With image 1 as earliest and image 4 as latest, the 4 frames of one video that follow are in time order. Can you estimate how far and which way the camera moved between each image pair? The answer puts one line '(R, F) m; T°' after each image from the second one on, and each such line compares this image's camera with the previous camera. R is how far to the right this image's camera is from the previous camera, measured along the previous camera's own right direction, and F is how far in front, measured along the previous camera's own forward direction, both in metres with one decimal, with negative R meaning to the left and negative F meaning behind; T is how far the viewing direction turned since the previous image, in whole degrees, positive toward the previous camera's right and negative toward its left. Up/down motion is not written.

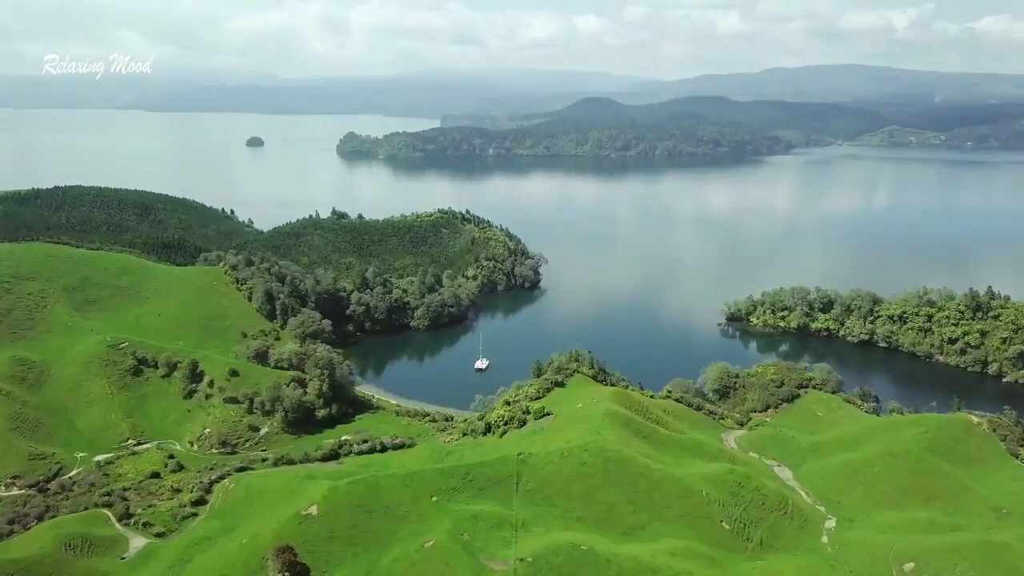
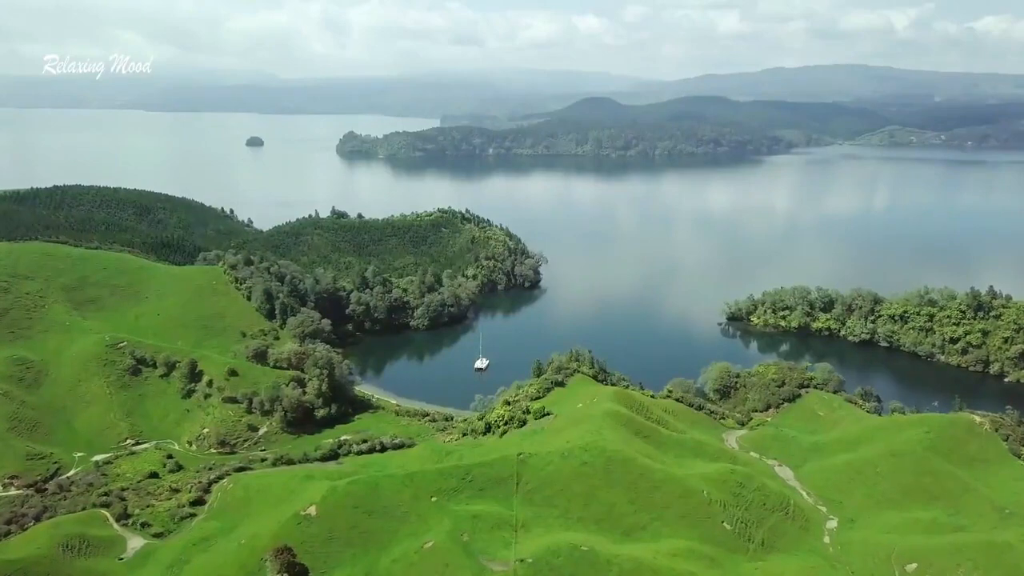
(0.0, +0.2) m; 0°
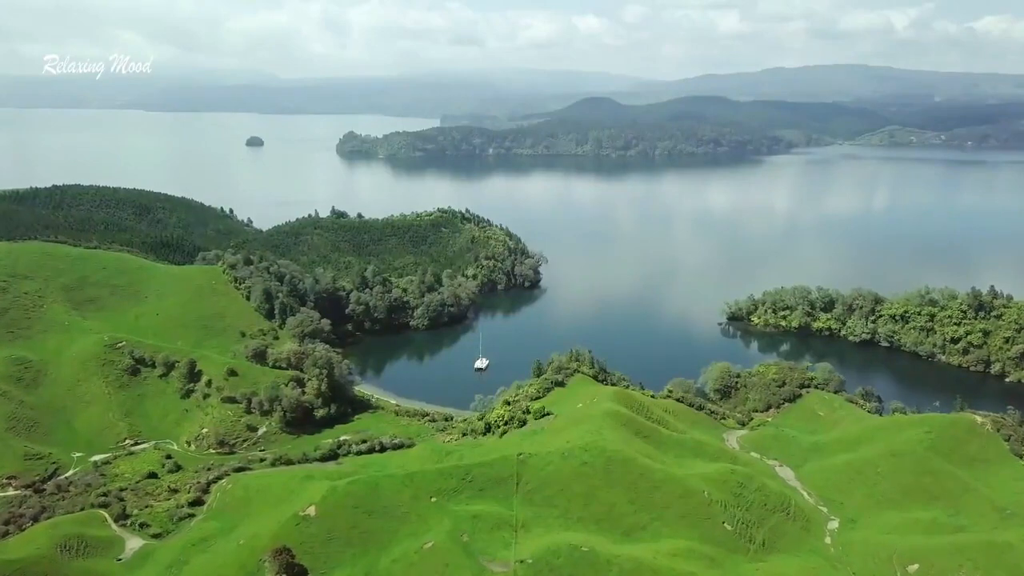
(0.0, +0.1) m; 0°
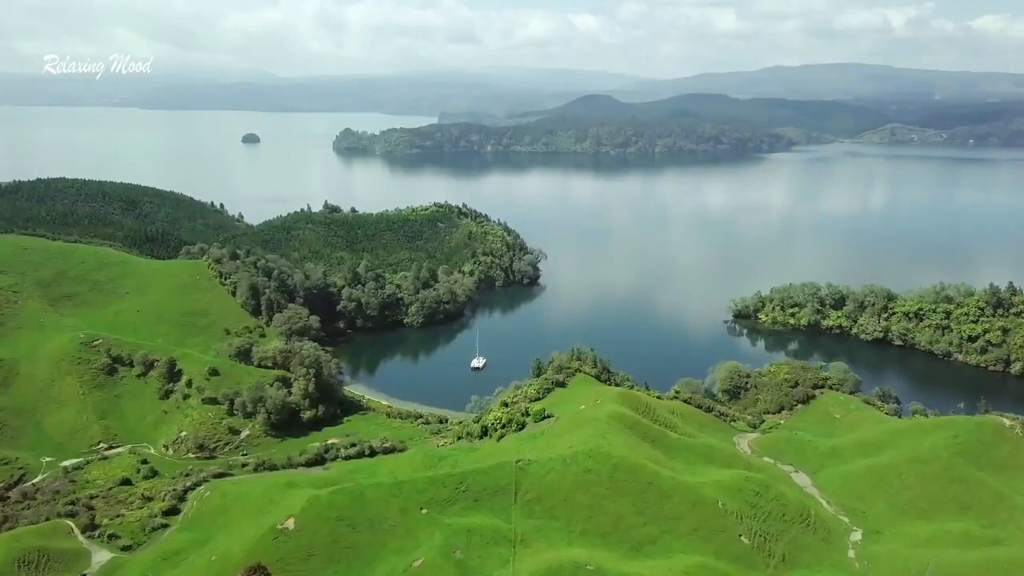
(0.0, +2.6) m; 0°
